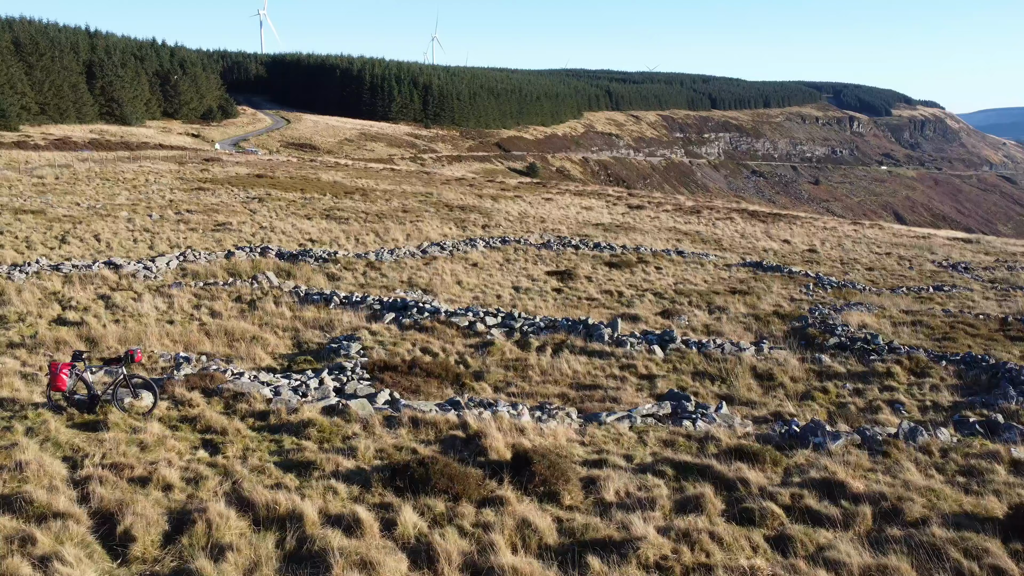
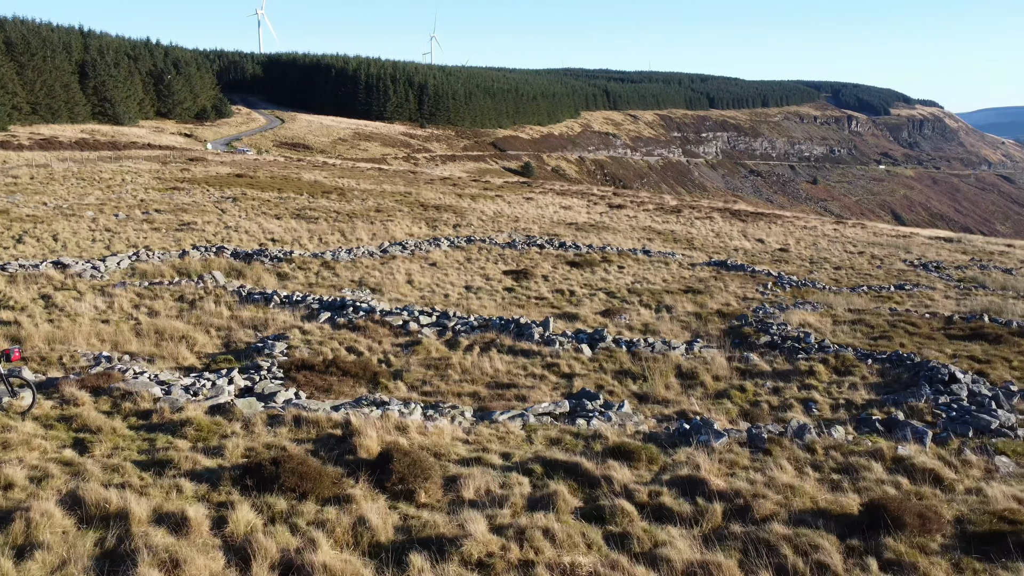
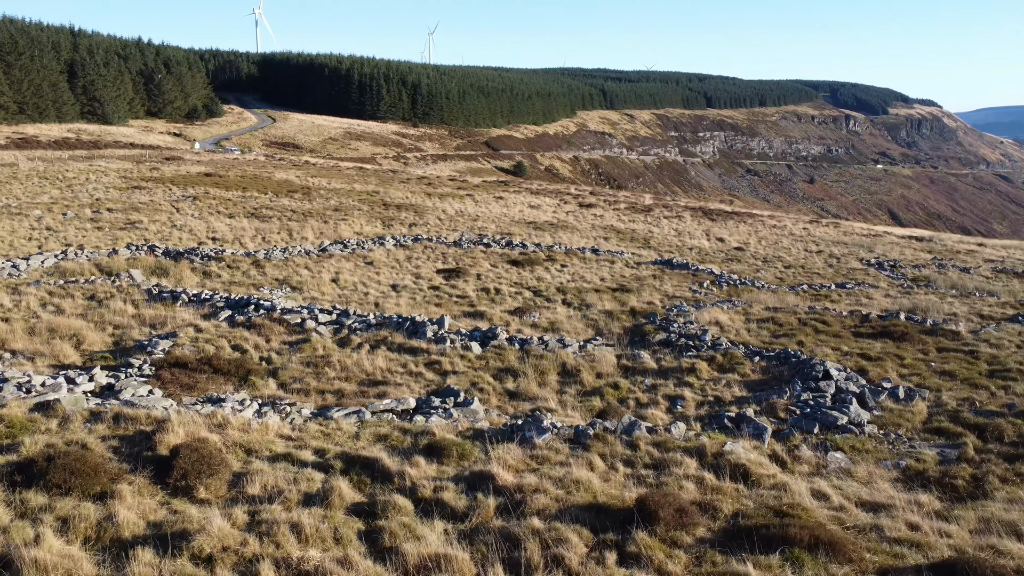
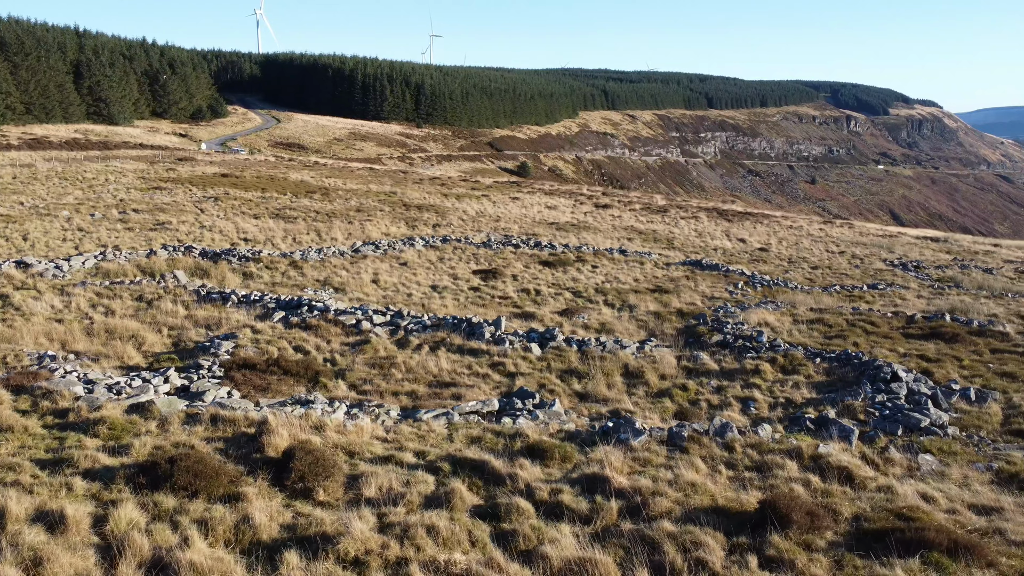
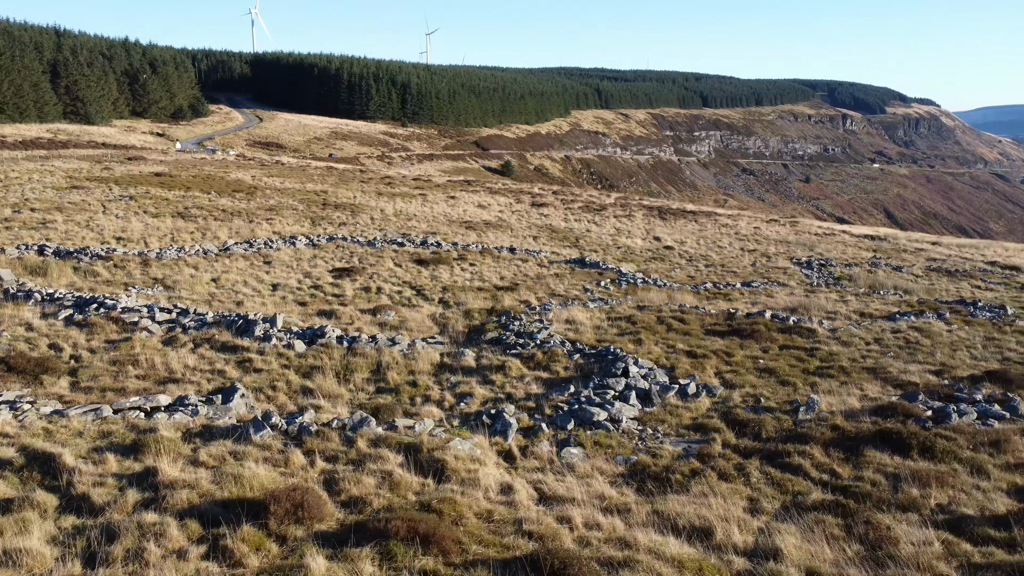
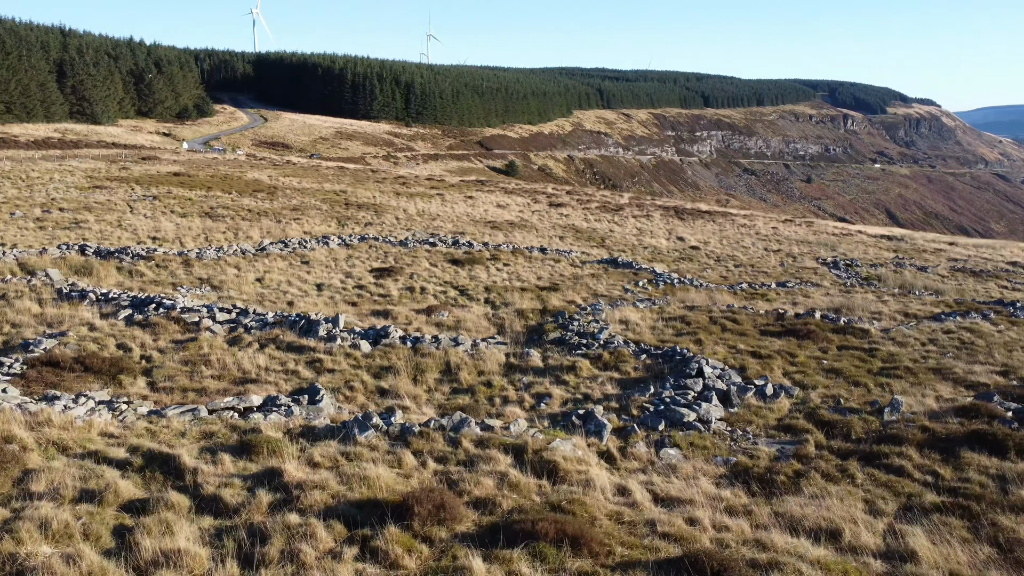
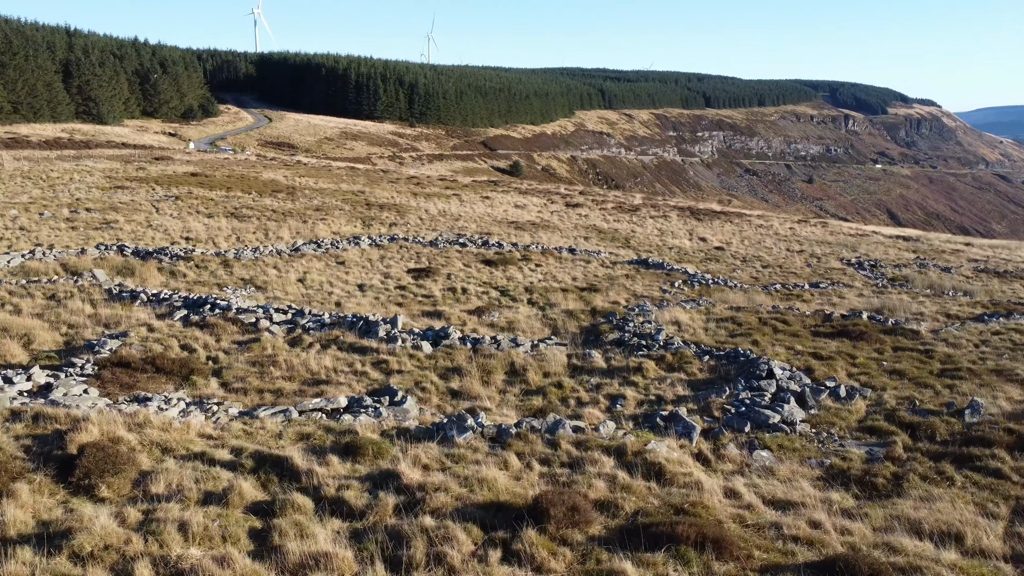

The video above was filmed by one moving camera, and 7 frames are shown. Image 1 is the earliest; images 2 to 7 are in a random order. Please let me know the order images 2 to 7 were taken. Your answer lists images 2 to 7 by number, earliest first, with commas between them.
2, 4, 3, 7, 6, 5
